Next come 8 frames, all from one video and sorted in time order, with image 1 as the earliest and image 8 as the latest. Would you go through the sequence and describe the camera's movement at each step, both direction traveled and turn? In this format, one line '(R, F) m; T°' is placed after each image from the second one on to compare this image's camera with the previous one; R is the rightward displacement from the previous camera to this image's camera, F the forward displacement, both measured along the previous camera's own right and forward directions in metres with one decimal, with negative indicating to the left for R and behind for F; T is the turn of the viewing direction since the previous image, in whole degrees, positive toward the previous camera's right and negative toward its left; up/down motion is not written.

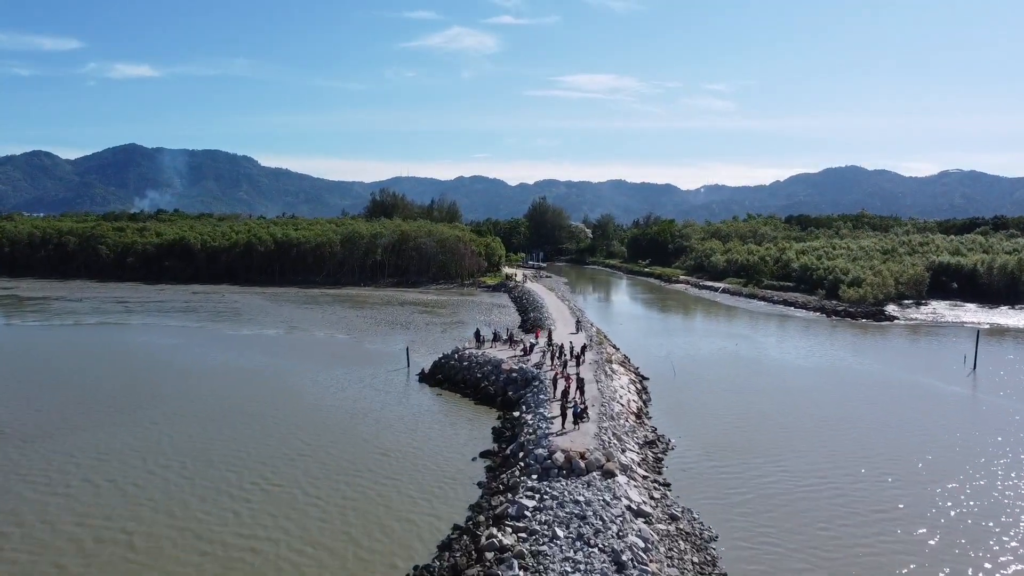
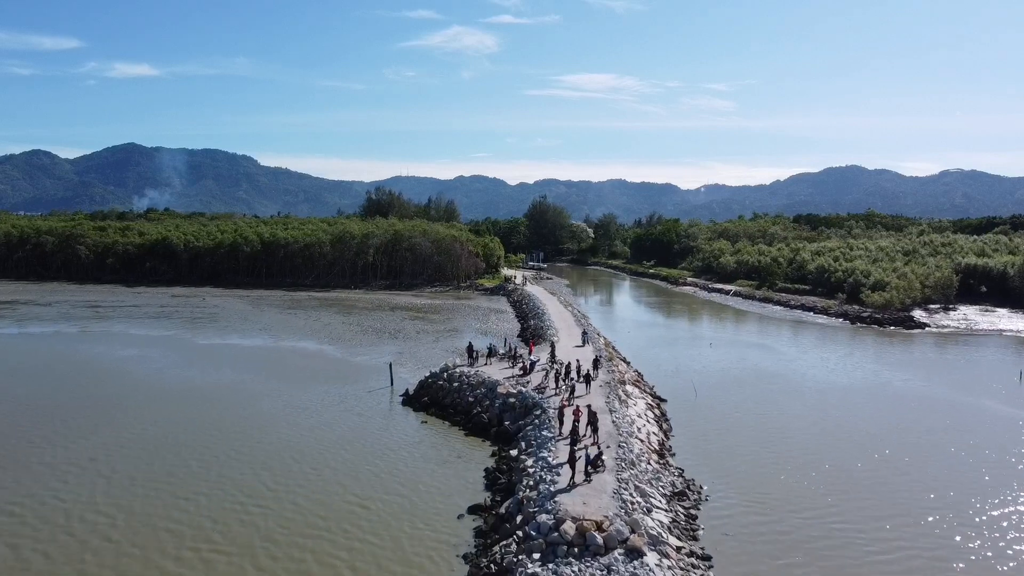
(+0.1, +3.9) m; 0°
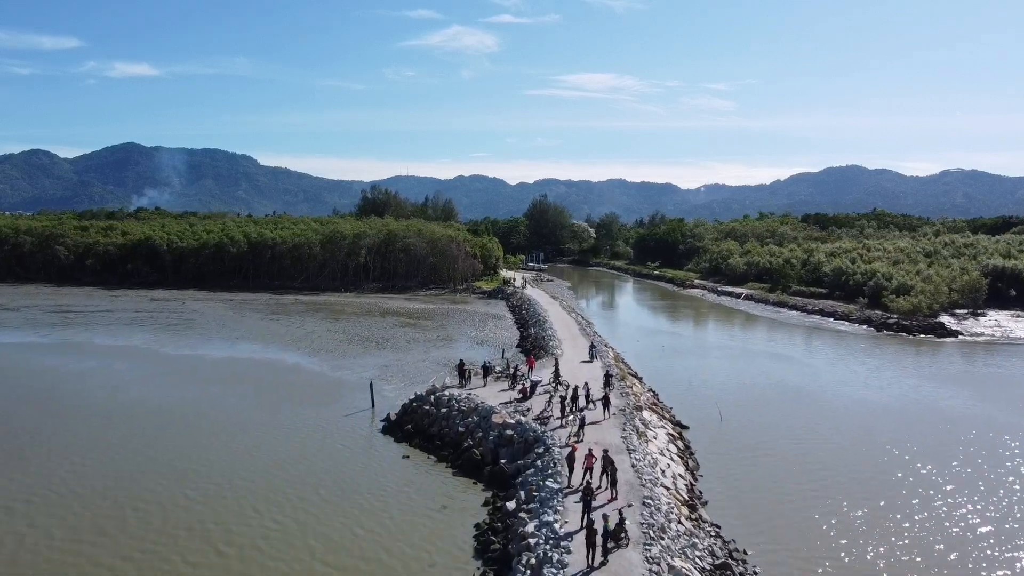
(+0.1, +3.5) m; 0°
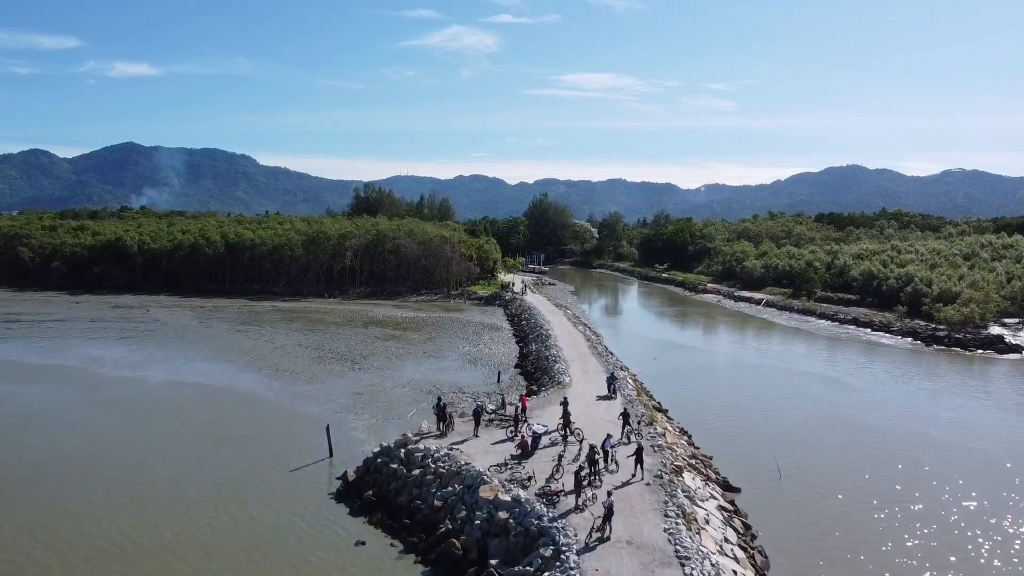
(+0.1, +5.4) m; 0°
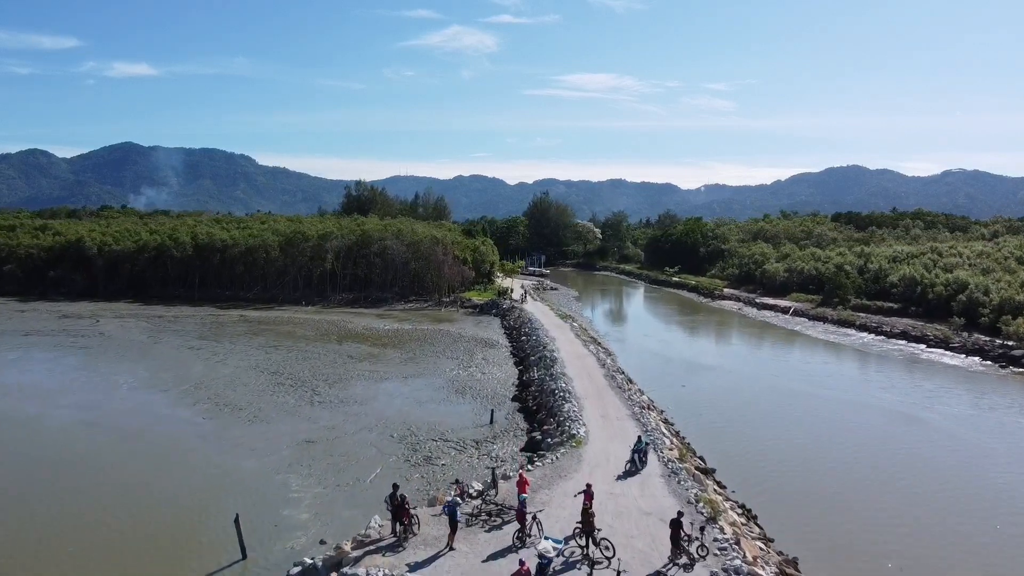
(+0.1, +6.1) m; 0°
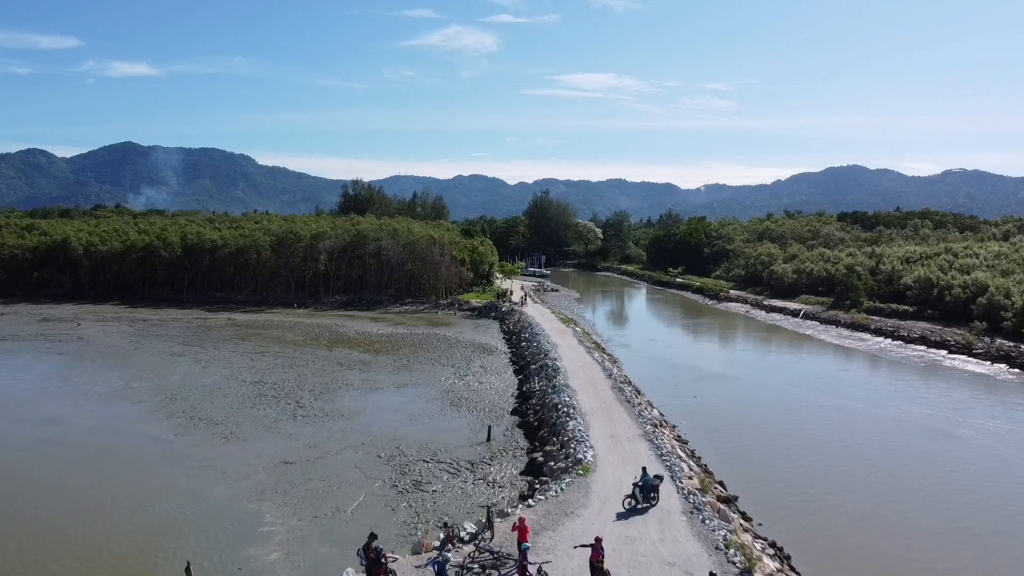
(0.0, +1.9) m; 0°
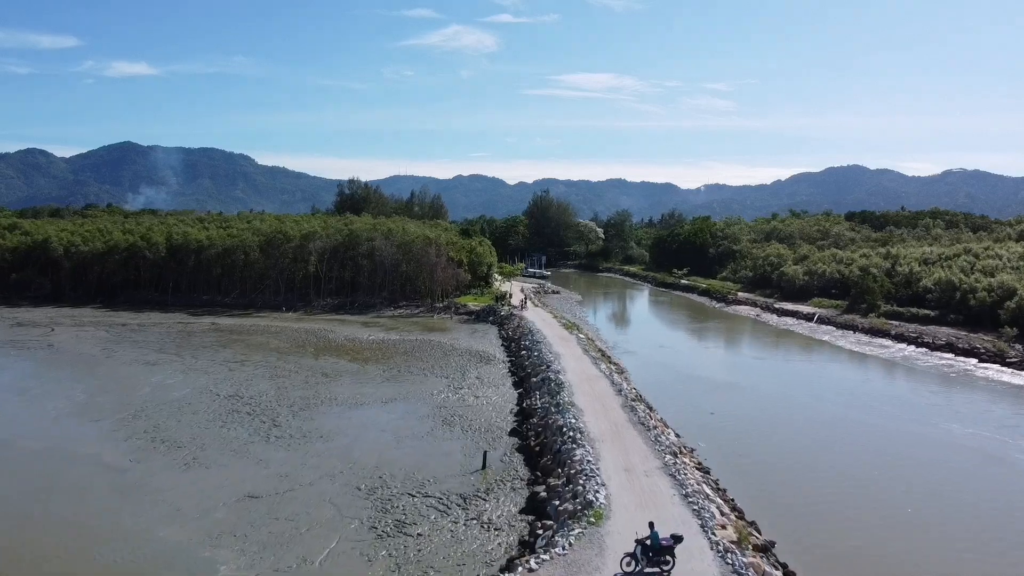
(0.0, +2.4) m; 0°
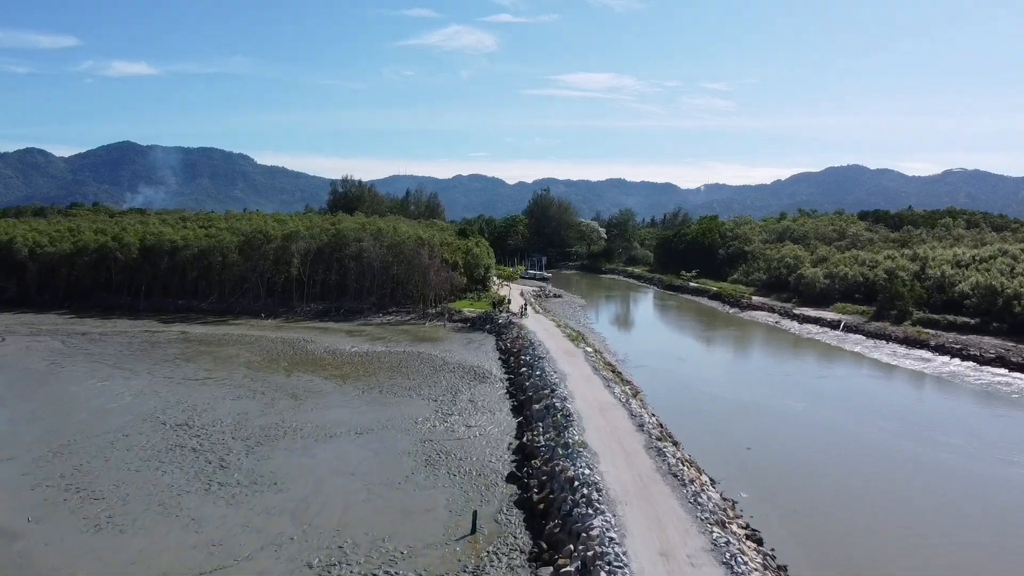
(0.0, +3.9) m; 0°
